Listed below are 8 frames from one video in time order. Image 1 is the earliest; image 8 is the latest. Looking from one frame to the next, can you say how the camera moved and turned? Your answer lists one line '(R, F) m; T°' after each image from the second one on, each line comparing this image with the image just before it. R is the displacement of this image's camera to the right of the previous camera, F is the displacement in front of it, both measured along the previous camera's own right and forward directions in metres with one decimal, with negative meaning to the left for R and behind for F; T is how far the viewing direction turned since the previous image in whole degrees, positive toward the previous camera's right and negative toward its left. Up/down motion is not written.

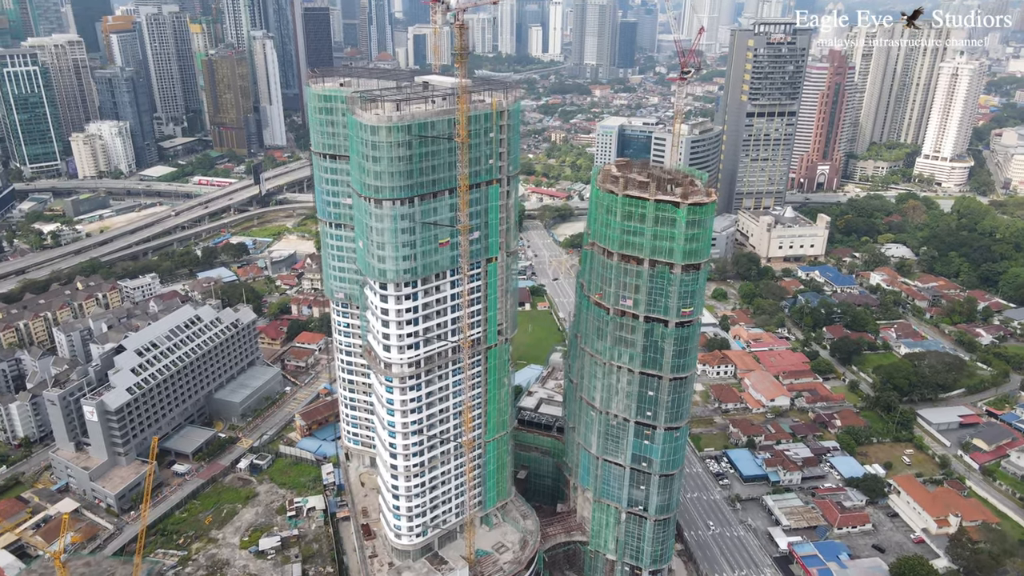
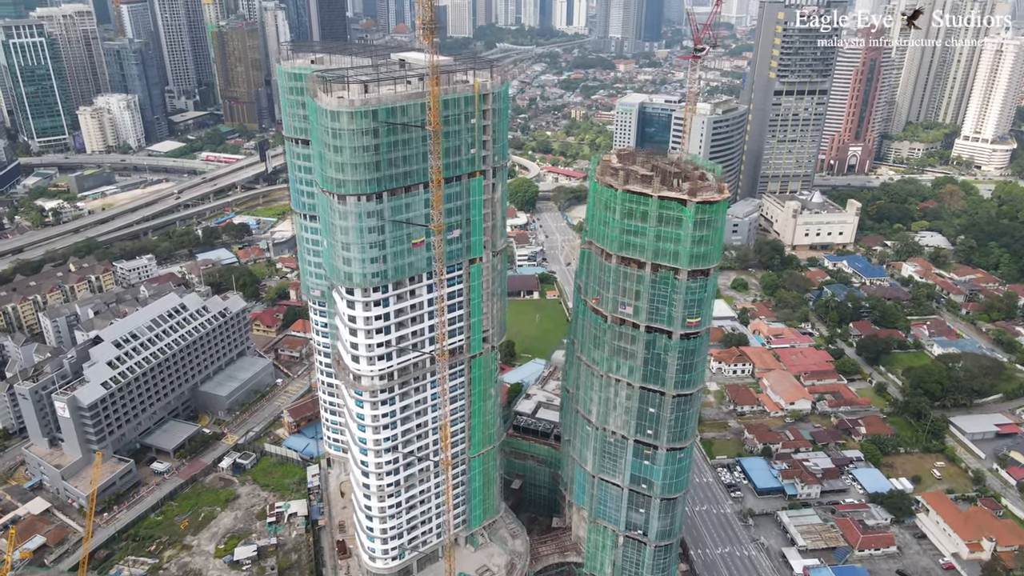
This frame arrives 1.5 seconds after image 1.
(+3.2, +7.2) m; -2°
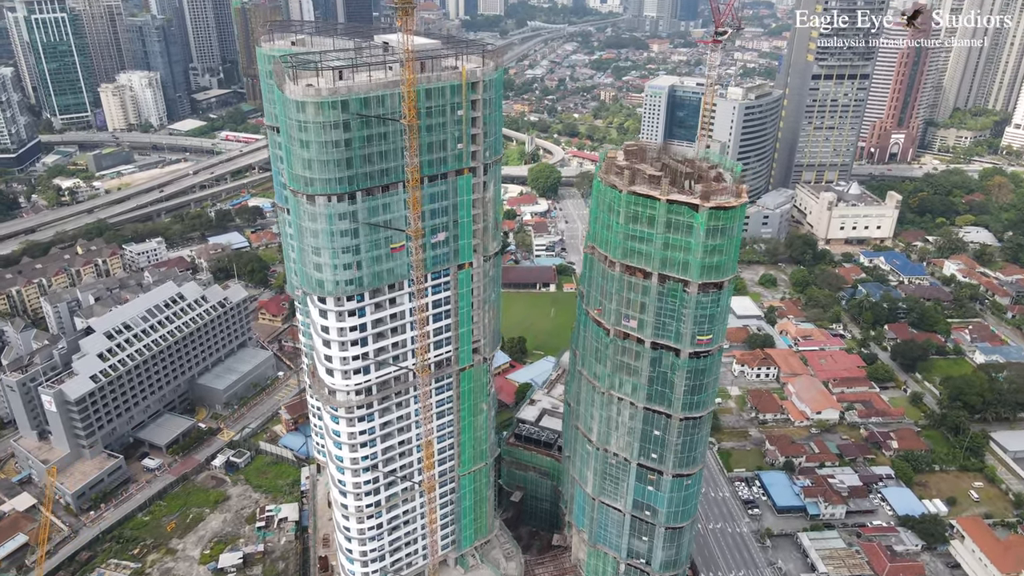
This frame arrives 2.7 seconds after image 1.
(+2.9, +5.7) m; -2°
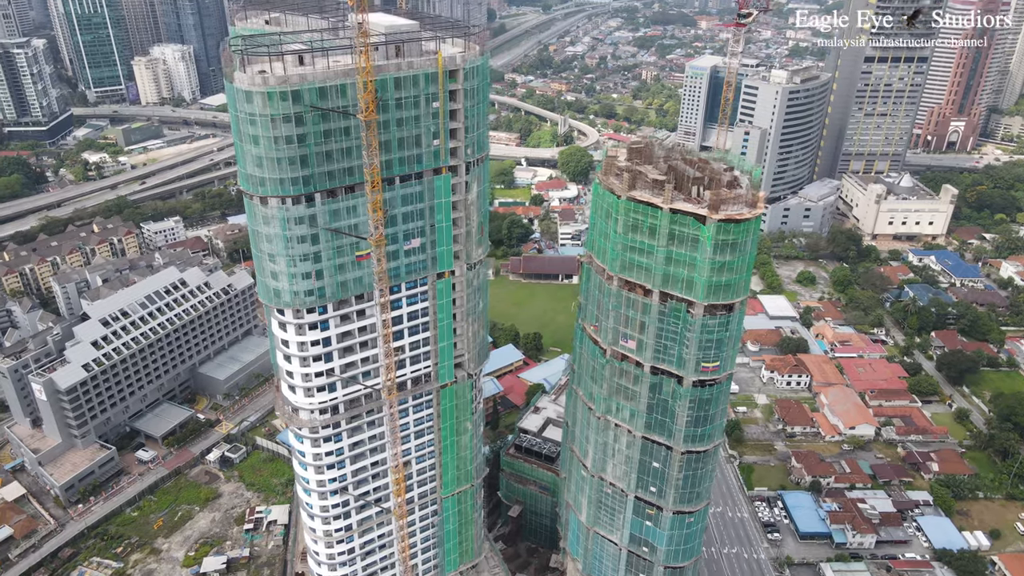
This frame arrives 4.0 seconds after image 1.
(+3.9, +5.9) m; -3°
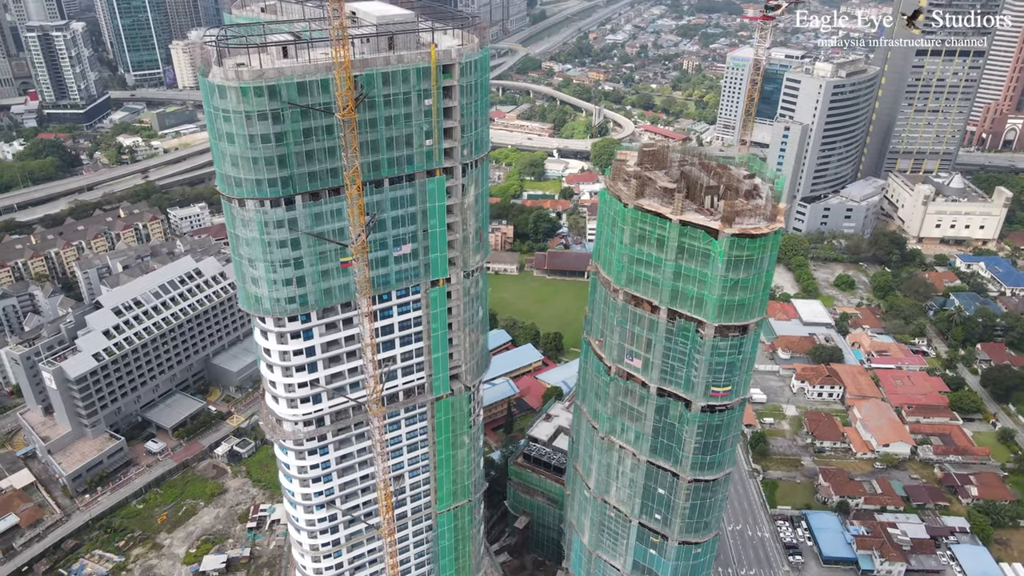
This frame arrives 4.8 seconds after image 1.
(+2.5, +3.3) m; -3°
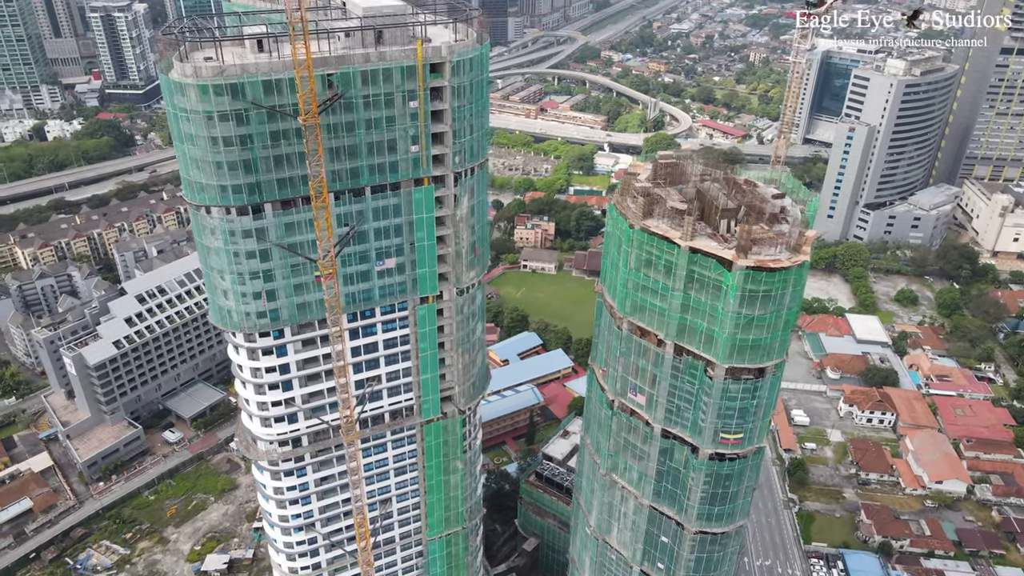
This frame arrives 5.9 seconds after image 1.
(+3.6, +4.3) m; -5°
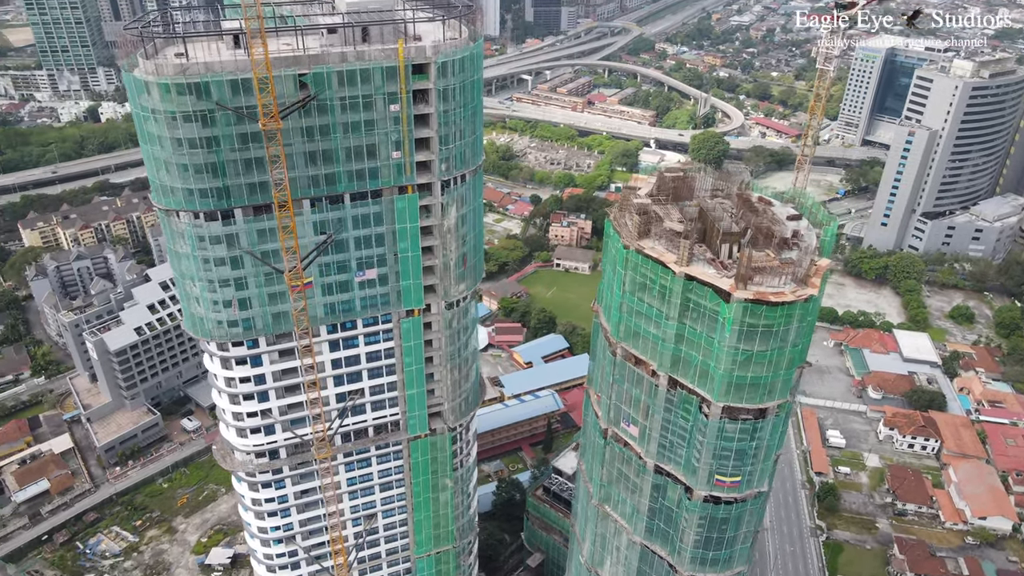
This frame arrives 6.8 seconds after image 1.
(+3.3, +2.7) m; -4°
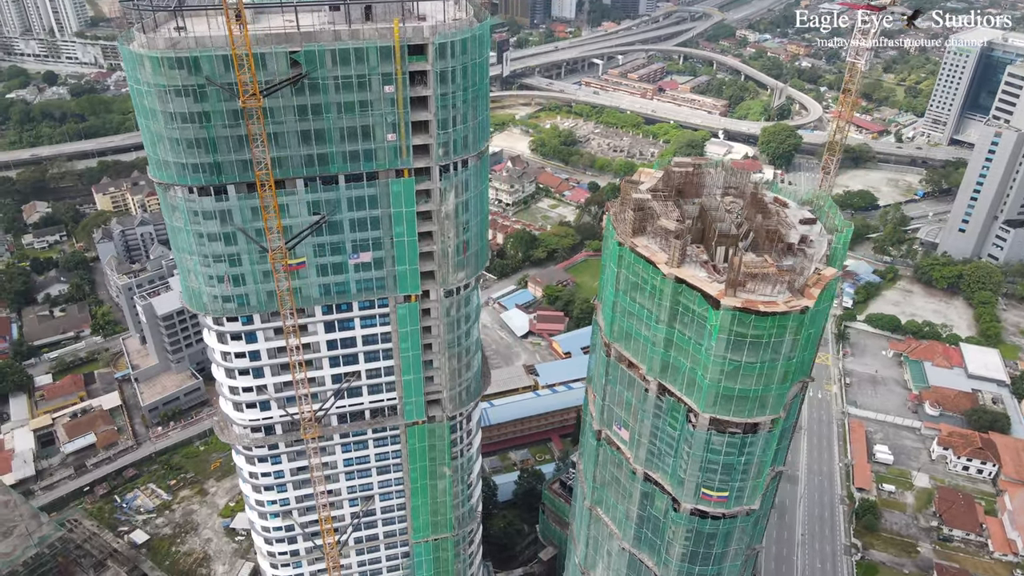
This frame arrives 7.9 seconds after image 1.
(+3.8, +1.3) m; -6°
